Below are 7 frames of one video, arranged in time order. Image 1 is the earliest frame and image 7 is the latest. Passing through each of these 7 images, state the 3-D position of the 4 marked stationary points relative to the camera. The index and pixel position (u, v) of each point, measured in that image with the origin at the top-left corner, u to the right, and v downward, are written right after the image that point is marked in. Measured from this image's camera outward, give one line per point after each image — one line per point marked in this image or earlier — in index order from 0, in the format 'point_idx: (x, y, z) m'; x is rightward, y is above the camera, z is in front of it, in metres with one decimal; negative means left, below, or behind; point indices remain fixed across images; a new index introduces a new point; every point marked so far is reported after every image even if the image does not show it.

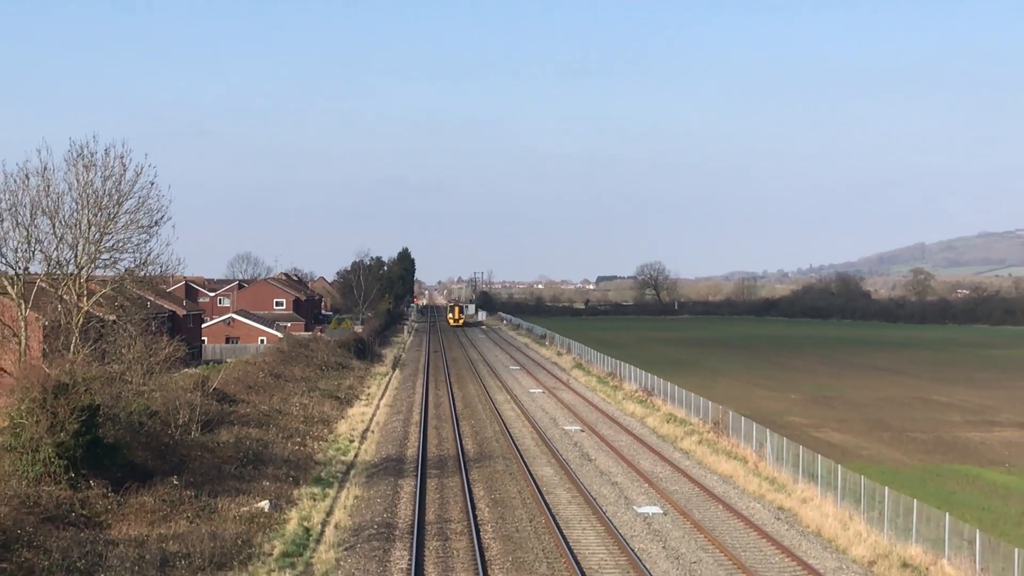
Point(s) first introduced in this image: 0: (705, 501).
0: (+1.5, -1.7, +13.6) m
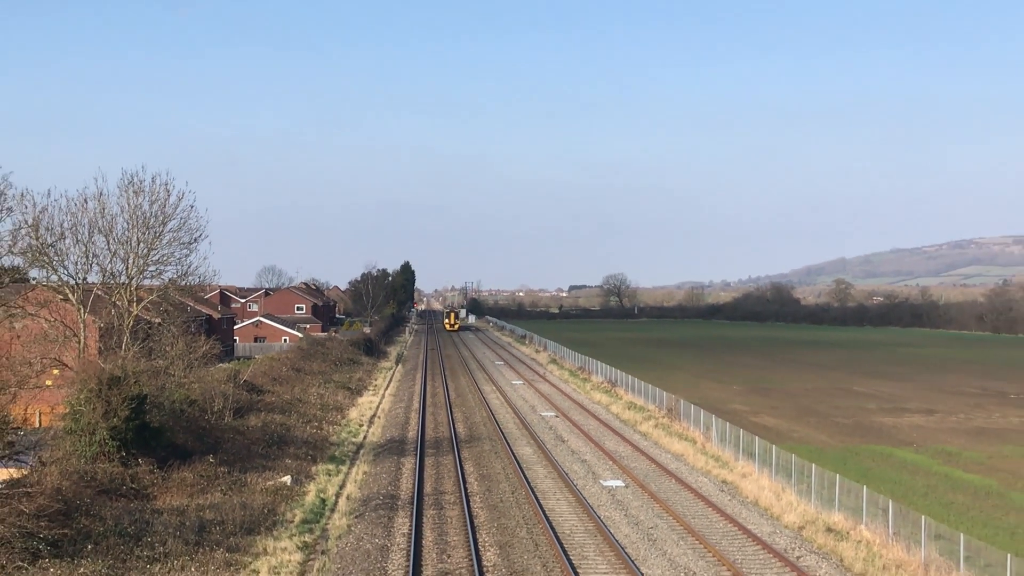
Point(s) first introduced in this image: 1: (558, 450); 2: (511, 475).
0: (+1.4, -1.8, +15.8) m
1: (+0.5, -1.6, +16.8) m
2: (0.0, -1.8, +16.0) m
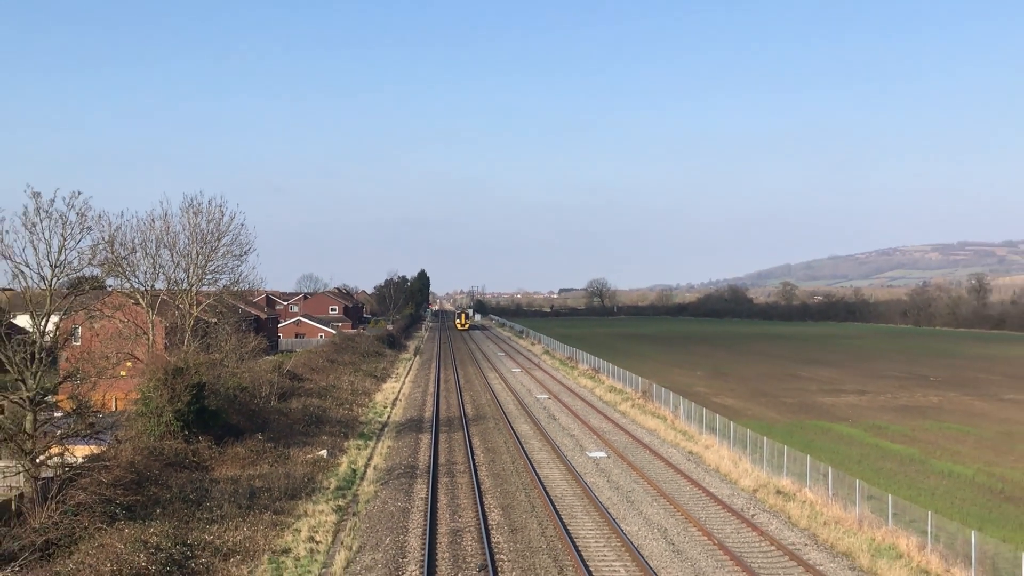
0: (+1.4, -1.9, +18.6) m
1: (+0.5, -1.7, +19.5) m
2: (0.0, -1.9, +18.8) m
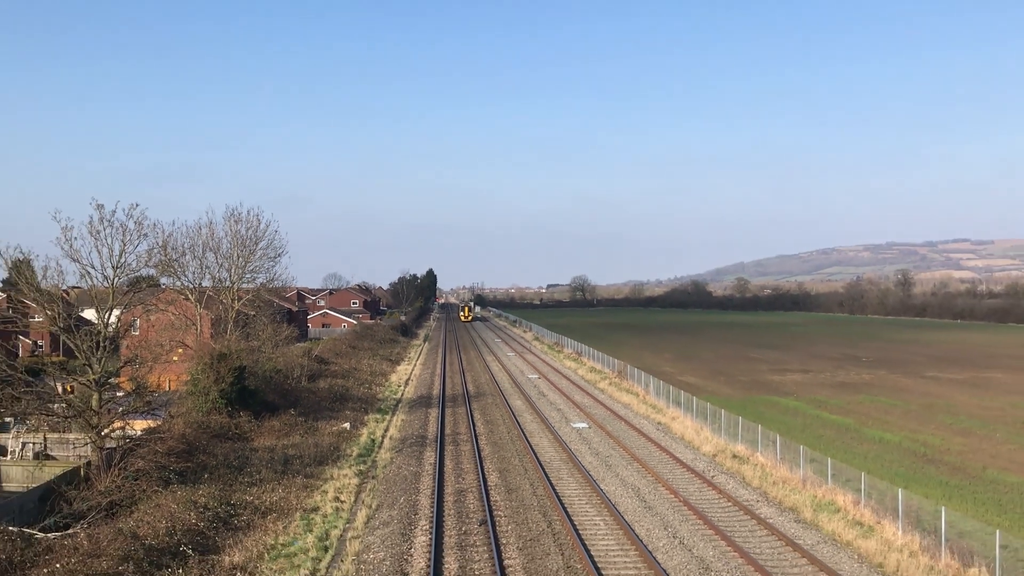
0: (+1.4, -1.8, +21.6) m
1: (+0.4, -1.6, +22.5) m
2: (-0.1, -1.8, +21.7) m
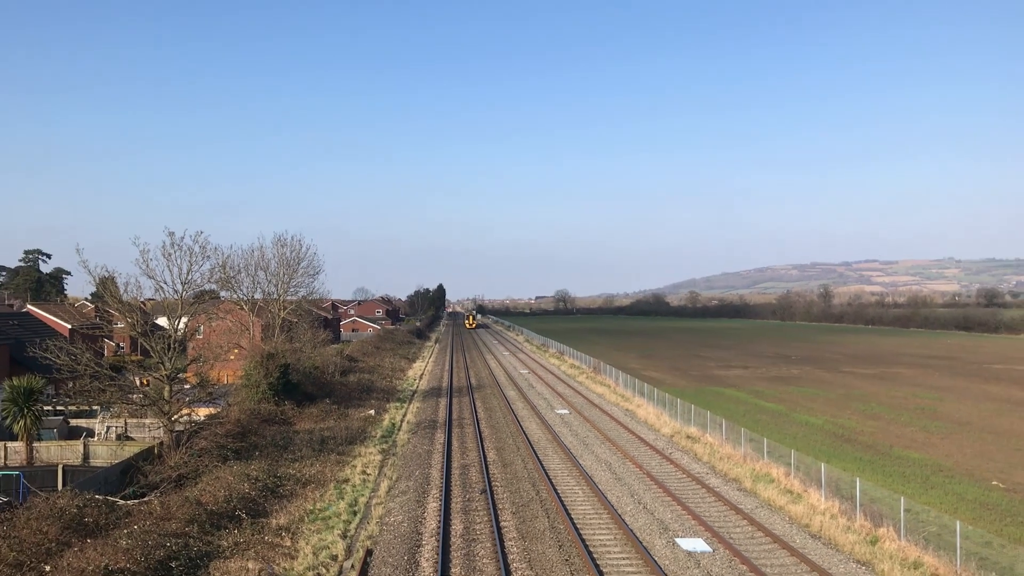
0: (+1.3, -2.0, +26.1) m
1: (+0.4, -1.9, +27.1) m
2: (-0.1, -2.0, +26.3) m
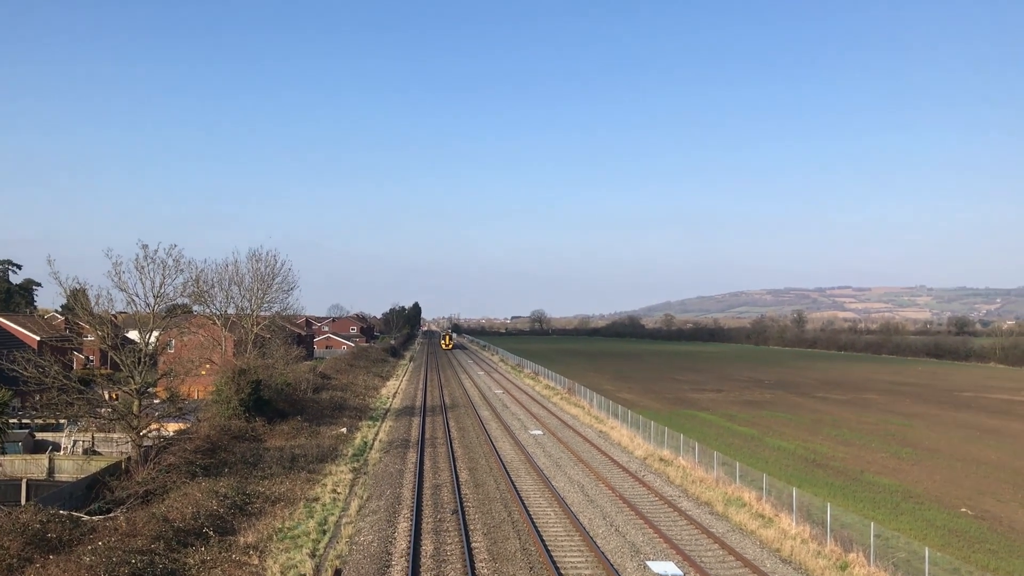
0: (+0.8, -2.4, +26.1) m
1: (-0.1, -2.2, +27.0) m
2: (-0.6, -2.4, +26.2) m
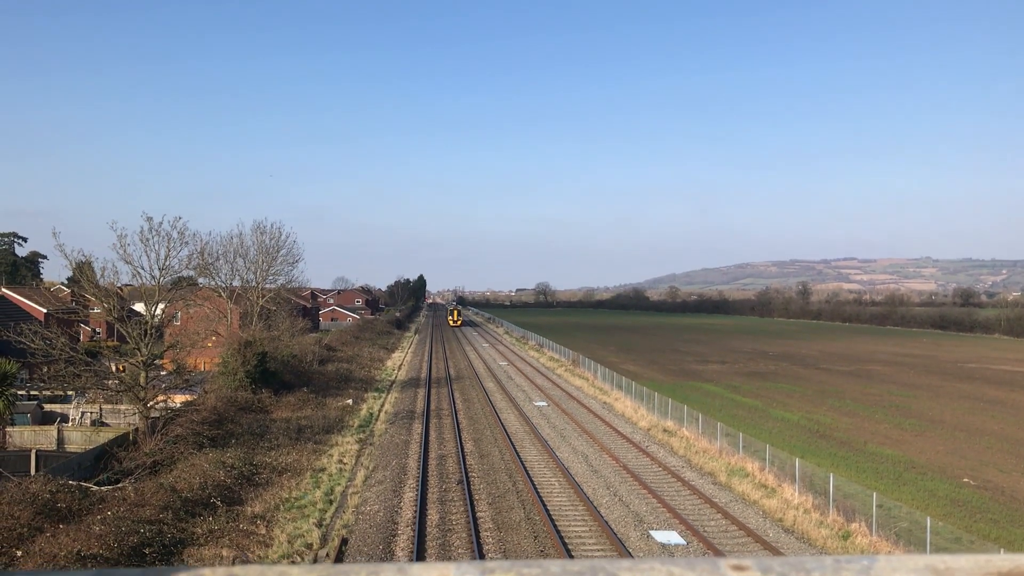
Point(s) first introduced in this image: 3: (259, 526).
0: (+0.9, -1.9, +26.2) m
1: (0.0, -1.7, +27.1) m
2: (-0.5, -1.9, +26.4) m
3: (-3.2, -3.1, +20.1) m
